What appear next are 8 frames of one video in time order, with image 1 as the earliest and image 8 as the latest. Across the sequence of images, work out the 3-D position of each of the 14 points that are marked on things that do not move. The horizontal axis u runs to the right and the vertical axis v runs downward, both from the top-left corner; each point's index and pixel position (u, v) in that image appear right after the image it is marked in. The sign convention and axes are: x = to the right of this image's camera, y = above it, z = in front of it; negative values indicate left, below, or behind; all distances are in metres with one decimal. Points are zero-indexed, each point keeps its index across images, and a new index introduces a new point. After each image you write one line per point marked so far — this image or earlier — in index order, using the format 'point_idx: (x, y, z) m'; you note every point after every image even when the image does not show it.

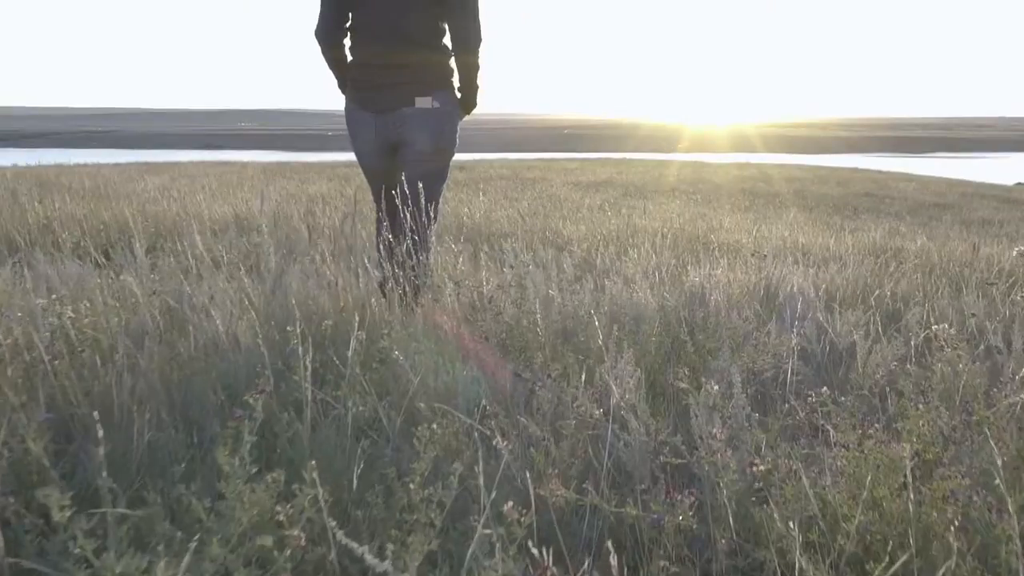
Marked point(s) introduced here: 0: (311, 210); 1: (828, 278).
0: (-1.6, +0.6, +10.0) m
1: (+1.4, 0.0, +5.6) m
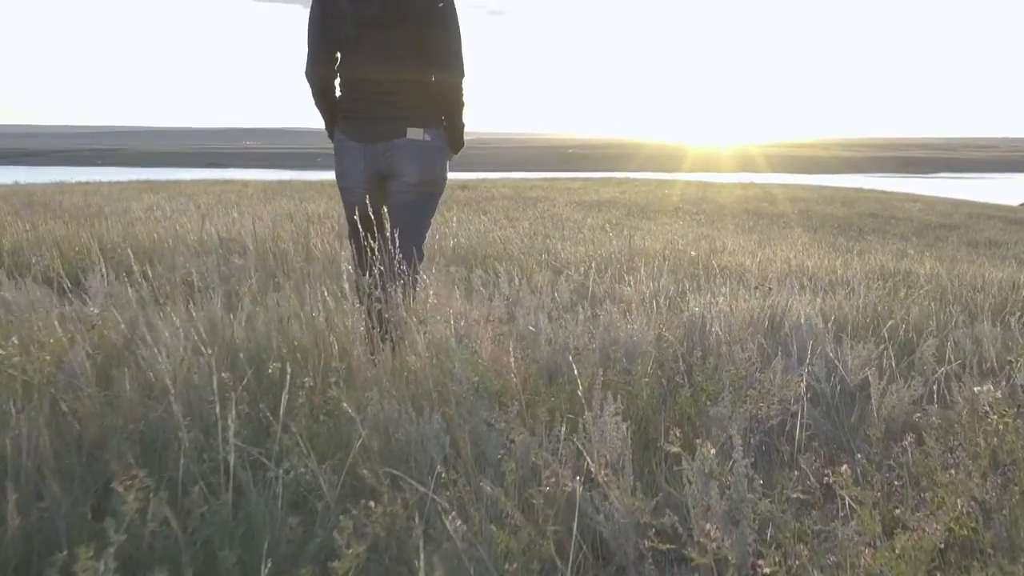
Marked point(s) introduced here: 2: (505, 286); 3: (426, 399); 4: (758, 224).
0: (-1.6, +0.4, +9.8) m
1: (+1.3, -0.1, +5.3) m
2: (0.0, 0.0, +5.8) m
3: (-0.2, -0.2, +2.3) m
4: (+3.4, +0.9, +17.7) m
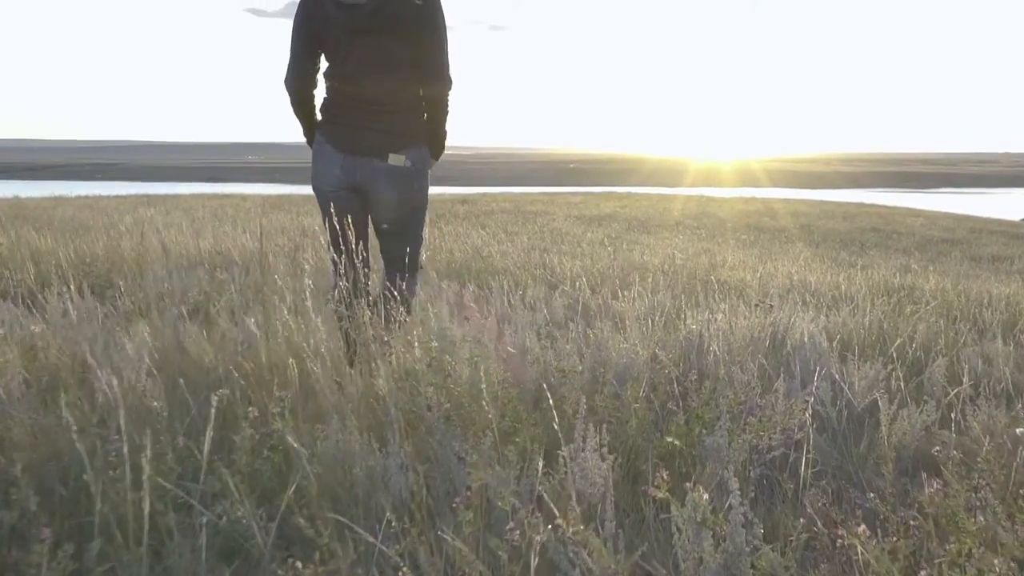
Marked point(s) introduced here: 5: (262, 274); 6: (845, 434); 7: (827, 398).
0: (-1.6, +0.3, +9.6) m
1: (+1.3, -0.1, +5.1) m
2: (-0.1, -0.1, +5.6) m
3: (-0.2, -0.2, +2.1) m
4: (+3.4, +0.7, +17.4) m
5: (-1.3, 0.0, +6.5) m
6: (+0.7, -0.3, +2.7) m
7: (+0.7, -0.2, +2.8) m
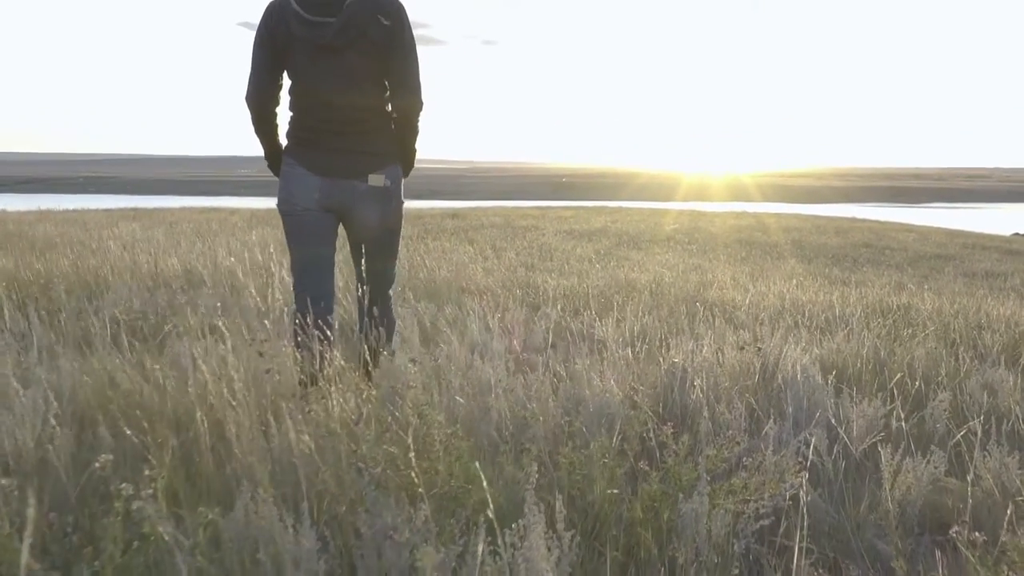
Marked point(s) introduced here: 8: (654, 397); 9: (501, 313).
0: (-1.7, +0.1, +9.3) m
1: (+1.2, -0.2, +4.8) m
2: (-0.2, -0.2, +5.3) m
3: (-0.3, -0.3, +1.8) m
4: (+3.2, +0.4, +17.2) m
5: (-1.4, -0.1, +6.1) m
6: (+0.6, -0.4, +2.4) m
7: (+0.6, -0.3, +2.5) m
8: (+0.4, -0.3, +3.3) m
9: (-0.1, -0.1, +6.6) m
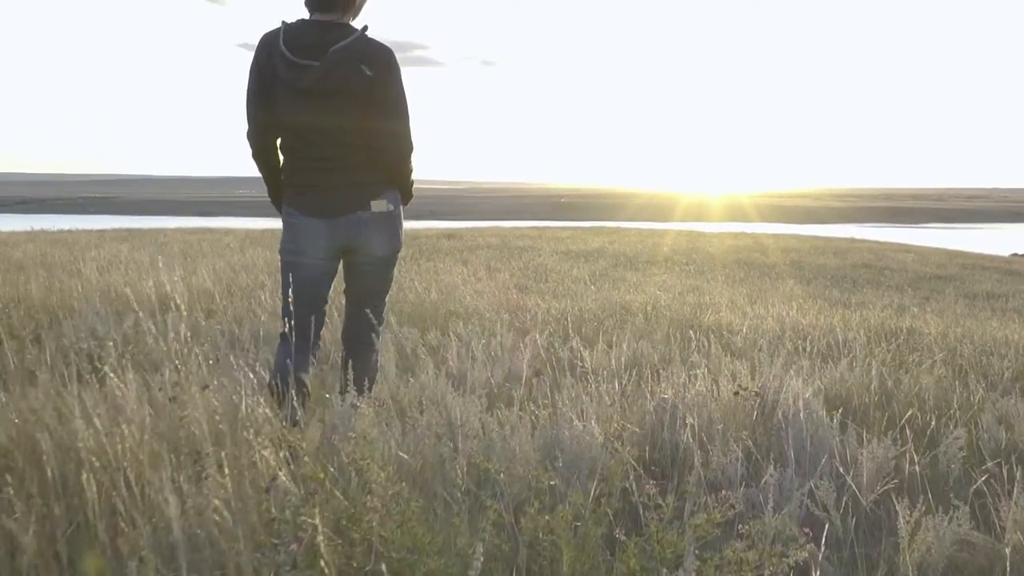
0: (-1.8, 0.0, +9.0) m
1: (+1.1, -0.3, +4.5) m
2: (-0.2, -0.3, +4.9) m
3: (-0.3, -0.3, +1.5) m
4: (+3.1, +0.2, +16.9) m
5: (-1.4, -0.2, +5.8) m
6: (+0.6, -0.4, +2.1) m
7: (+0.5, -0.4, +2.2) m
8: (+0.3, -0.3, +2.9) m
9: (-0.1, -0.2, +6.2) m
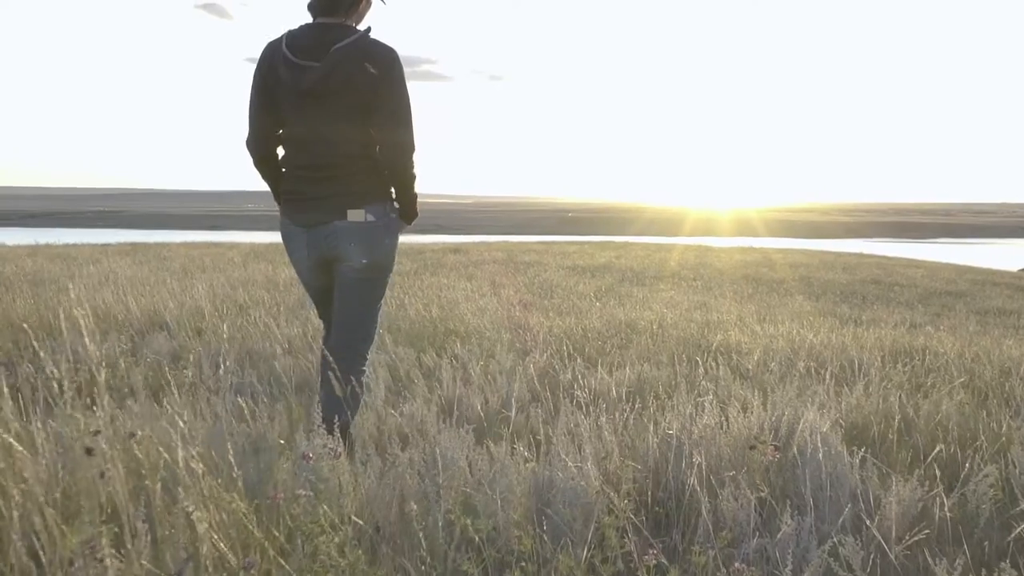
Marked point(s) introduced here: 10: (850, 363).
0: (-1.8, -0.1, +8.7) m
1: (+1.1, -0.4, +4.2) m
2: (-0.2, -0.3, +4.7) m
3: (-0.4, -0.4, +1.2) m
4: (+3.2, -0.1, +16.6) m
5: (-1.4, -0.3, +5.6) m
6: (+0.5, -0.5, +1.8) m
7: (+0.5, -0.4, +1.9) m
8: (+0.3, -0.4, +2.7) m
9: (-0.1, -0.3, +6.0) m
10: (+1.7, -0.4, +6.4) m
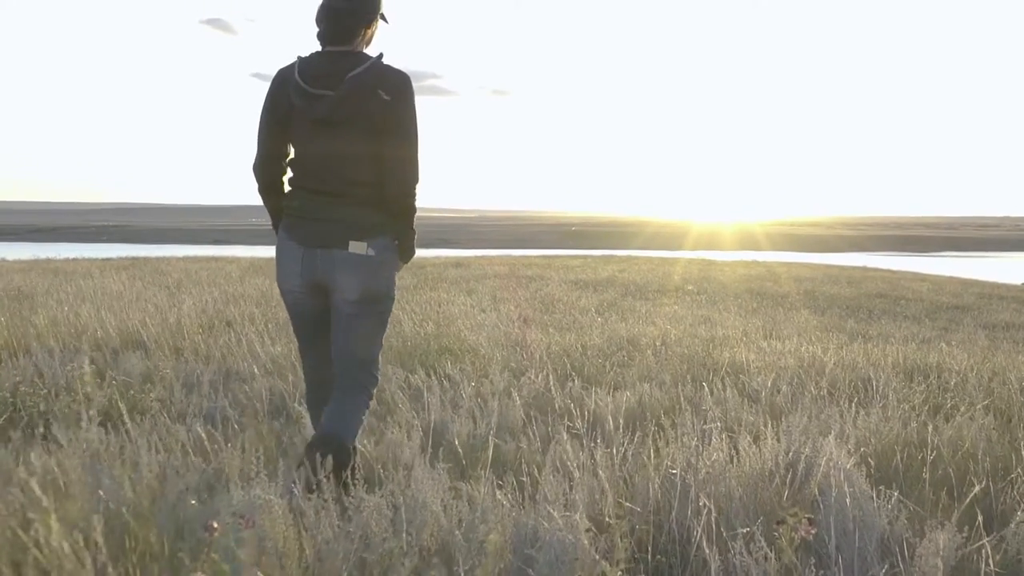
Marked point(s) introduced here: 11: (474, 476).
0: (-1.8, -0.2, +8.4) m
1: (+1.1, -0.4, +3.9) m
2: (-0.3, -0.4, +4.4) m
3: (-0.4, -0.4, +0.9) m
4: (+3.2, -0.2, +16.3) m
5: (-1.5, -0.3, +5.2) m
6: (+0.5, -0.5, +1.5) m
7: (+0.5, -0.4, +1.6) m
8: (+0.2, -0.4, +2.3) m
9: (-0.2, -0.4, +5.6) m
10: (+1.7, -0.5, +6.1) m
11: (-0.1, -0.4, +3.0) m
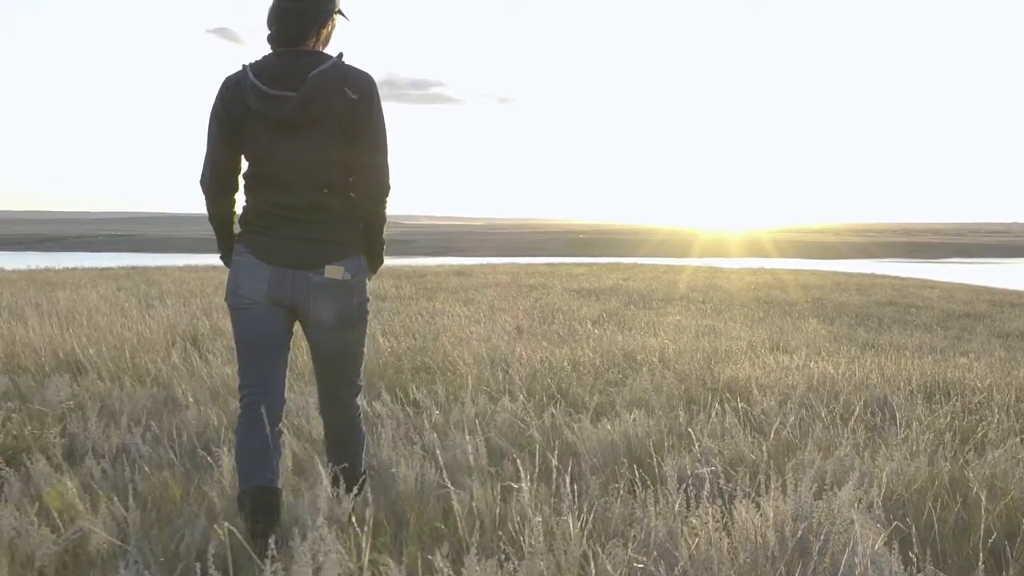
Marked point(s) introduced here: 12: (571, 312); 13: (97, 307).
0: (-1.9, -0.3, +7.7) m
1: (+1.0, -0.5, +3.2) m
2: (-0.4, -0.4, +3.7) m
3: (-0.5, -0.4, +0.3) m
4: (+3.1, -0.4, +15.6) m
5: (-1.6, -0.4, +4.6) m
6: (+0.4, -0.5, +0.8) m
7: (+0.3, -0.5, +0.9) m
8: (+0.1, -0.5, +1.7) m
9: (-0.3, -0.5, +5.0) m
10: (+1.6, -0.5, +5.4) m
11: (-0.2, -0.5, +2.3) m
12: (+0.7, -0.3, +14.6) m
13: (-3.5, -0.2, +10.7) m
